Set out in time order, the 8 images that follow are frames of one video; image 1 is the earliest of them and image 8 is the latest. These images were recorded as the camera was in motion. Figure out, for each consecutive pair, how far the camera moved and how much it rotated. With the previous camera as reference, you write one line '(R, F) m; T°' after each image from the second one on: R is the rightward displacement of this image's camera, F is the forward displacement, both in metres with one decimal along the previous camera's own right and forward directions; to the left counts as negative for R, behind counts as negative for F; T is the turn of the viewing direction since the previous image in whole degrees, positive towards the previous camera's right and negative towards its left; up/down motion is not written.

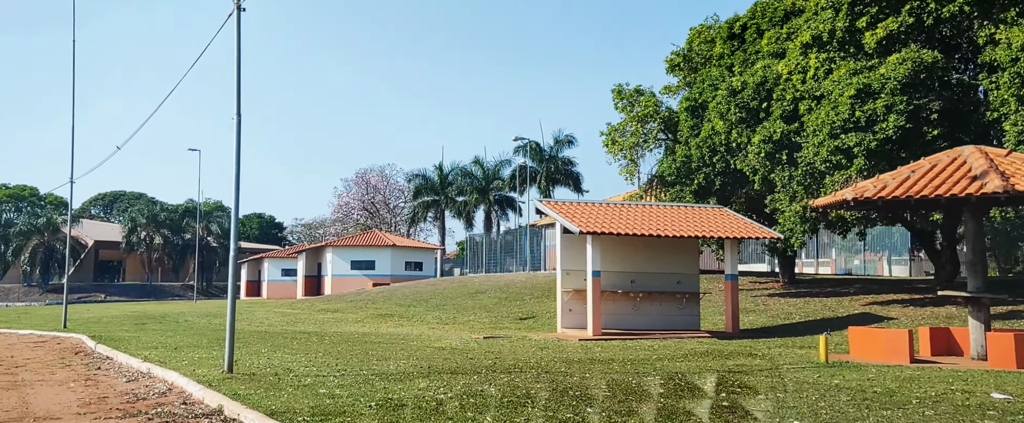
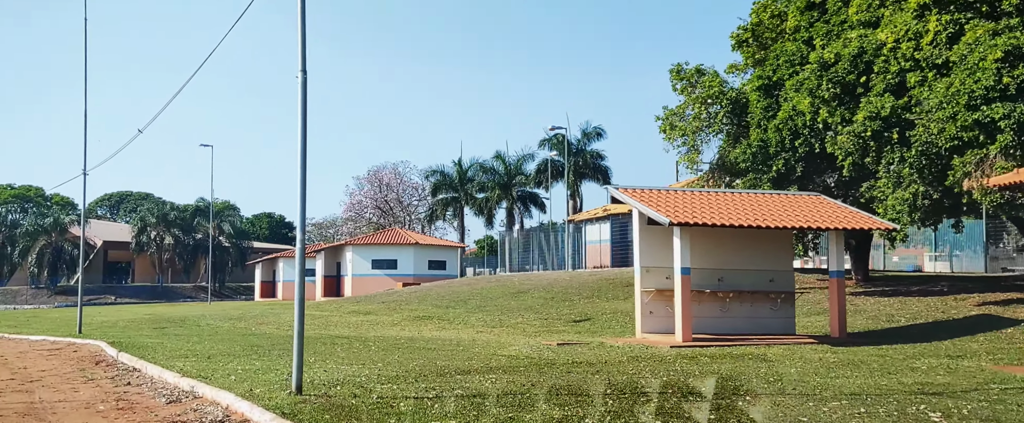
(-1.5, +2.6) m; 0°
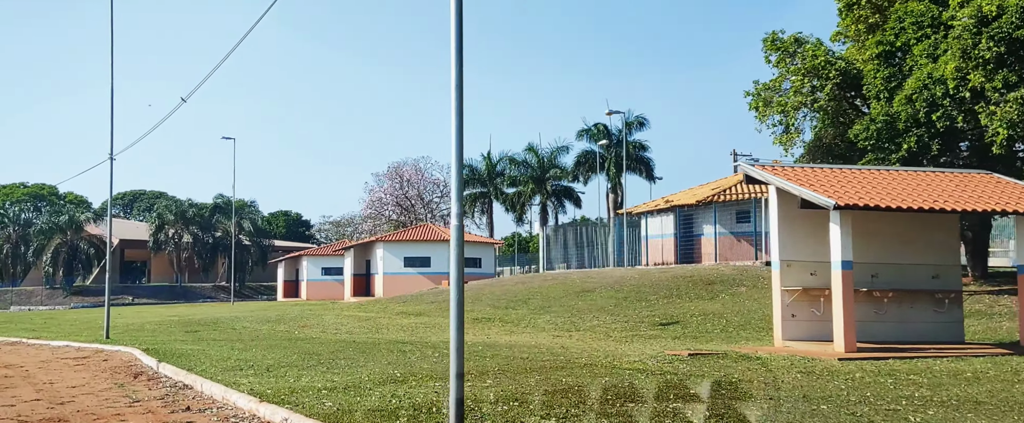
(-2.0, +3.3) m; -1°
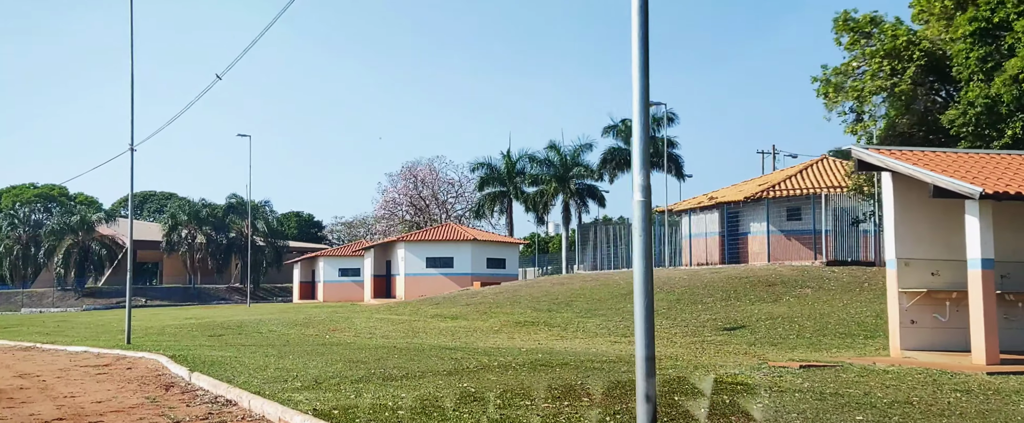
(-1.2, +2.0) m; 0°
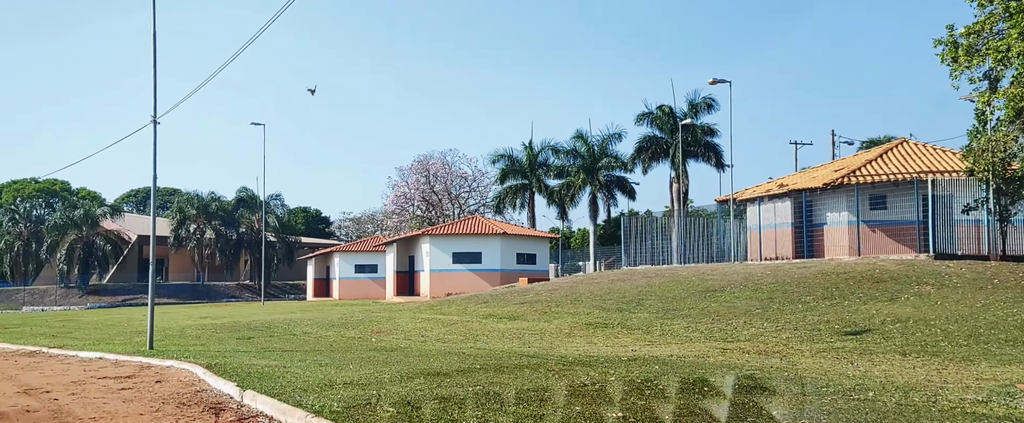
(-2.0, +3.5) m; 0°
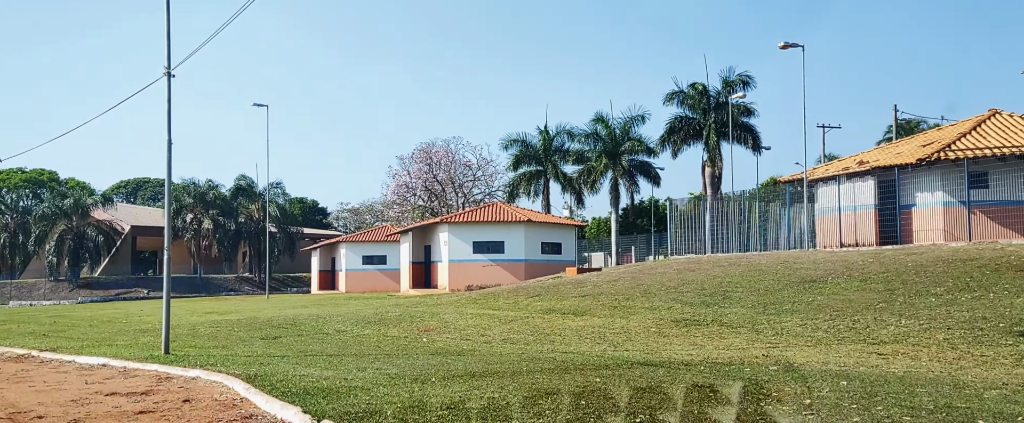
(-2.0, +3.8) m; +1°
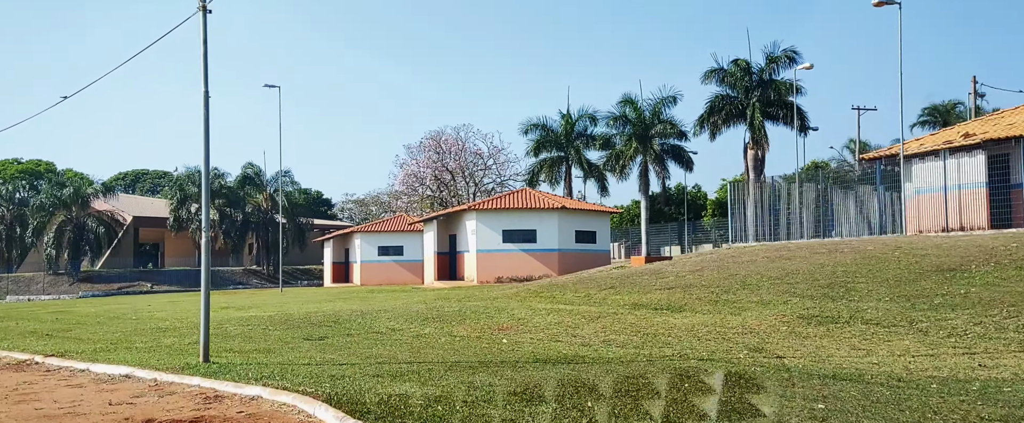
(-2.0, +3.6) m; 0°
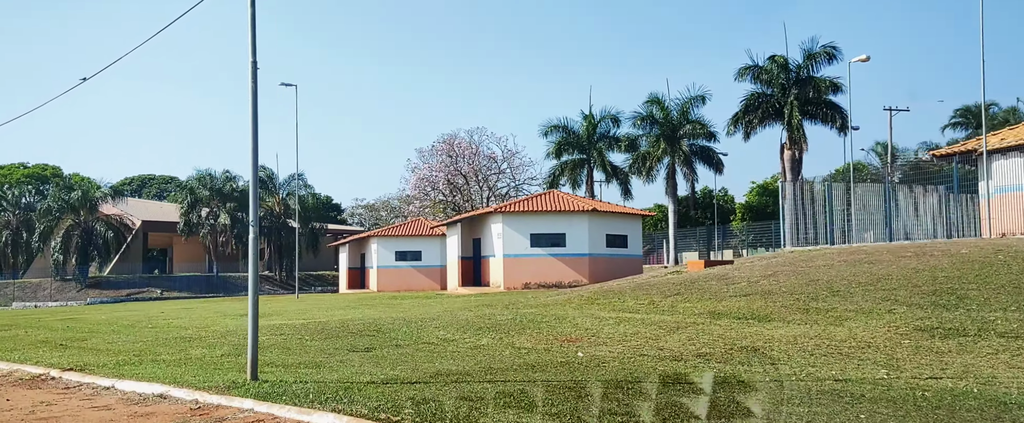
(-1.3, +2.1) m; 0°
